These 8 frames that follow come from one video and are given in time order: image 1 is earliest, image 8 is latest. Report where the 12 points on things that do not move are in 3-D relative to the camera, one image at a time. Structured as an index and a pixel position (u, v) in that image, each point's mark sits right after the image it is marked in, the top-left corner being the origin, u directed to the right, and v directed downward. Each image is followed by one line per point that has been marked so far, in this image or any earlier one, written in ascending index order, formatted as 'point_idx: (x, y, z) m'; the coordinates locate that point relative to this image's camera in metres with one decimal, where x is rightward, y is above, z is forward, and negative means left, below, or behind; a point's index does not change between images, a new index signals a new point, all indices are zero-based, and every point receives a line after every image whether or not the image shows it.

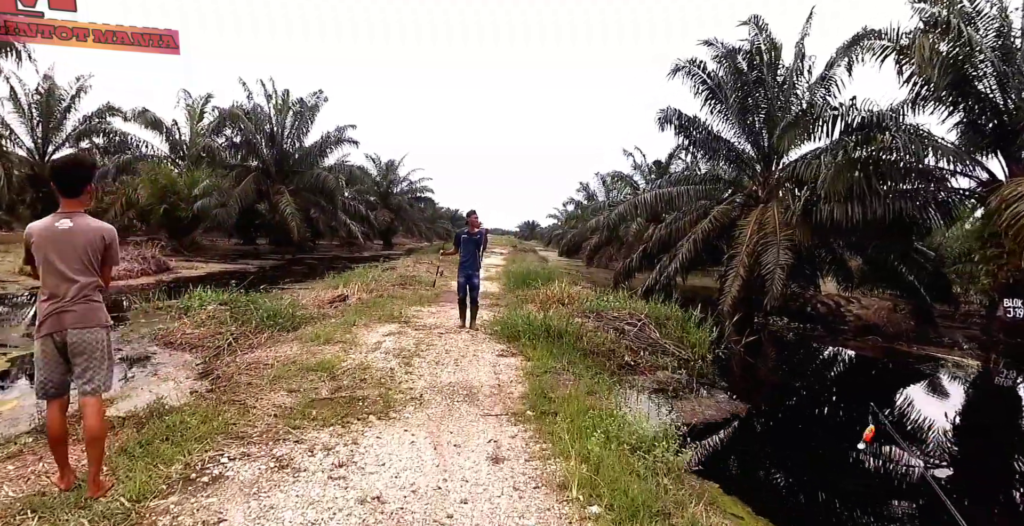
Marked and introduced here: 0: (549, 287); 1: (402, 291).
0: (+0.8, -0.5, +10.4) m
1: (-2.4, -0.6, +9.7) m
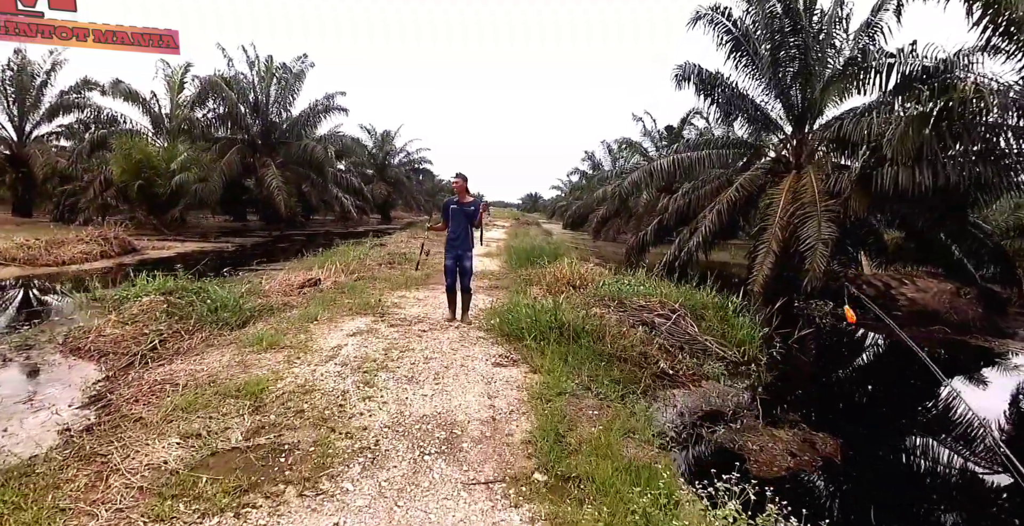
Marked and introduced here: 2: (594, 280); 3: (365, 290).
0: (+0.9, -0.1, +9.1) m
1: (-2.3, -0.2, +8.4) m
2: (+1.3, -0.3, +7.3) m
3: (-2.1, -0.4, +6.7) m
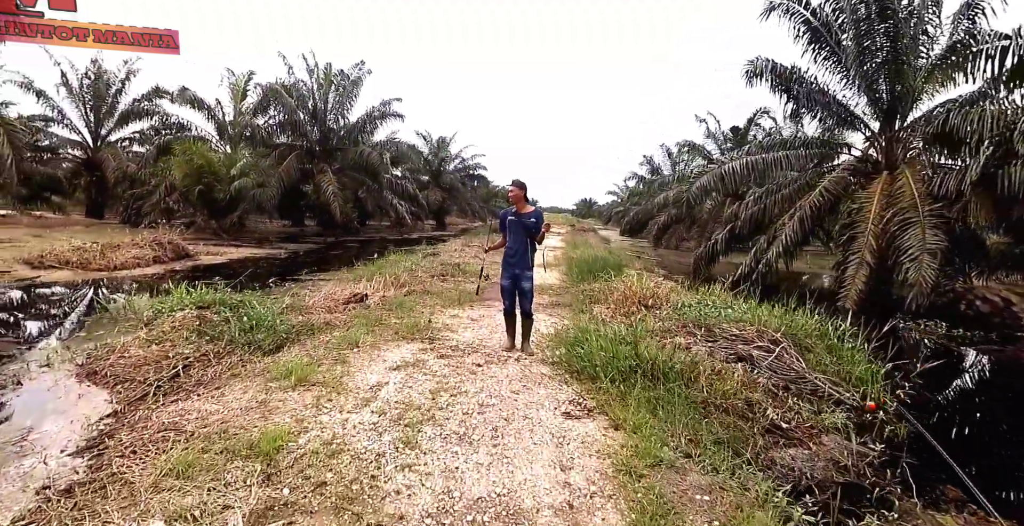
0: (+2.0, -0.3, +8.1) m
1: (-1.3, -0.4, +7.8) m
2: (+2.2, -0.5, +6.3) m
3: (-1.3, -0.6, +6.1) m
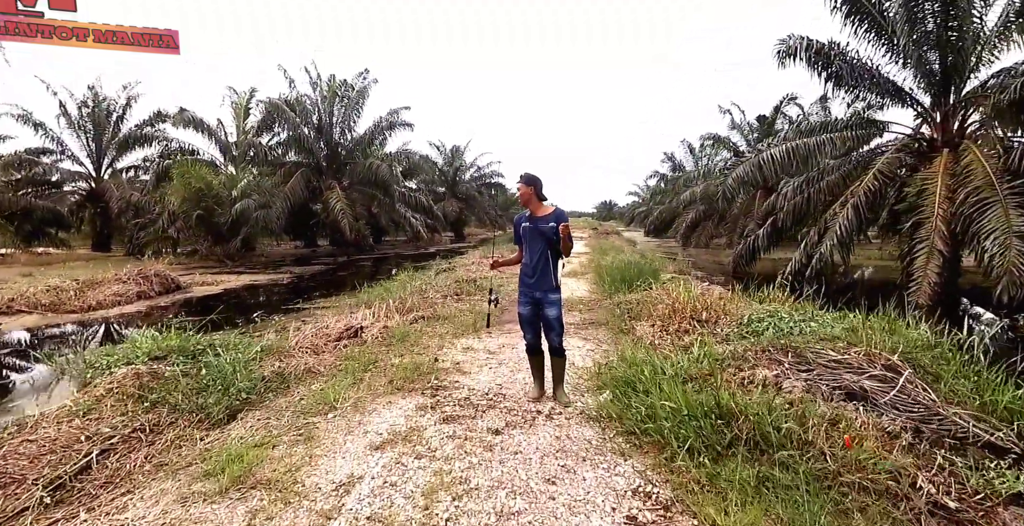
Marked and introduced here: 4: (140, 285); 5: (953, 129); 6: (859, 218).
0: (+2.3, -0.4, +6.9) m
1: (-0.9, -0.7, +6.8) m
2: (+2.5, -0.5, +5.1) m
3: (-1.1, -0.9, +5.0) m
4: (-7.3, -0.4, +9.2) m
5: (+8.6, +2.6, +8.9) m
6: (+6.8, +0.9, +8.8) m
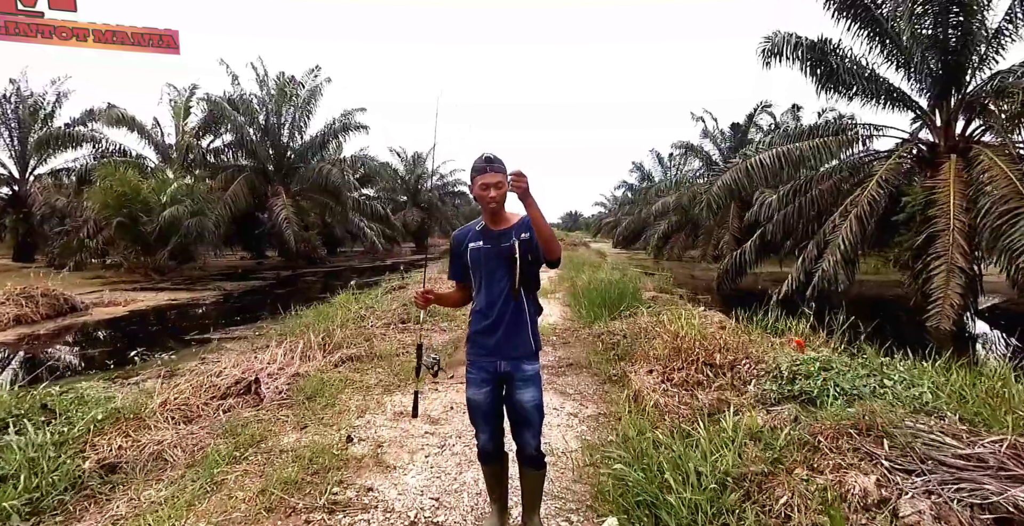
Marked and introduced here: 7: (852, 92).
0: (+1.8, -0.7, +5.7) m
1: (-1.4, -0.9, +5.3) m
2: (+2.1, -0.8, +3.9) m
3: (-1.4, -1.1, +3.6) m
4: (-8.0, -0.7, +7.3) m
5: (+7.9, +2.3, +8.2) m
6: (+6.2, +0.5, +8.0) m
7: (+7.0, +3.5, +9.5) m
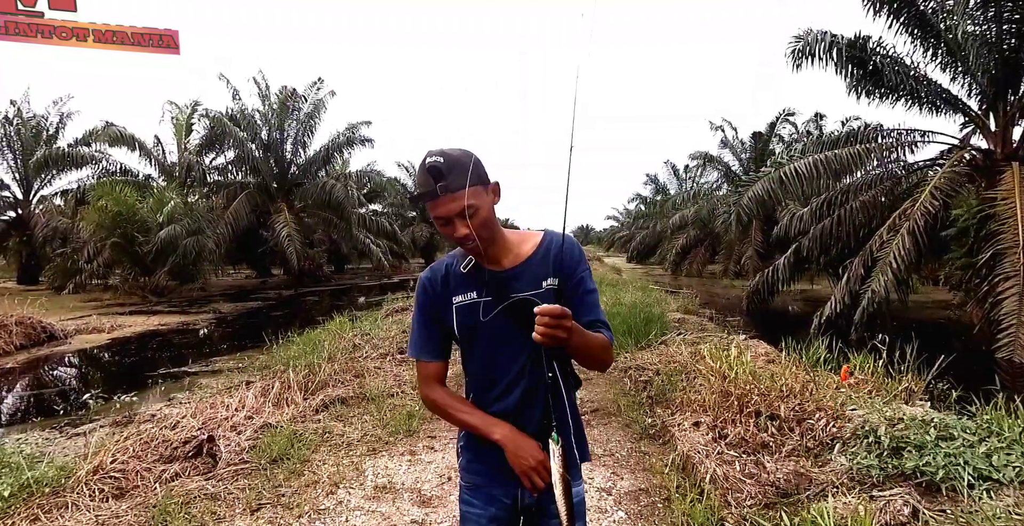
0: (+1.9, -0.9, +5.0) m
1: (-1.3, -1.2, +4.6) m
2: (+2.2, -1.0, +3.1) m
3: (-1.3, -1.3, +2.9) m
4: (-7.8, -1.1, +6.8) m
5: (+8.1, +2.0, +7.4) m
6: (+6.3, +0.2, +7.2) m
7: (+7.2, +3.2, +8.7) m
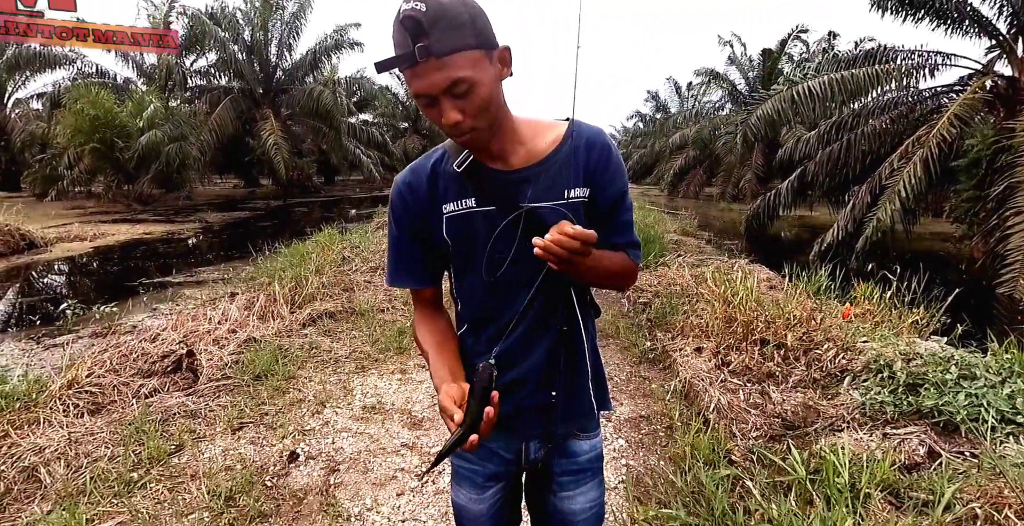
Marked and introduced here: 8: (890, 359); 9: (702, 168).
0: (+1.9, -0.1, +4.8) m
1: (-1.3, -0.3, +4.5) m
2: (+2.2, -0.5, +3.0) m
3: (-1.4, -0.7, +2.8) m
4: (-7.8, +0.3, +6.5) m
5: (+8.1, +3.0, +6.7) m
6: (+6.3, +1.3, +6.8) m
7: (+7.2, +4.5, +7.8) m
8: (+2.1, -0.5, +2.6) m
9: (+7.4, +3.6, +17.6) m
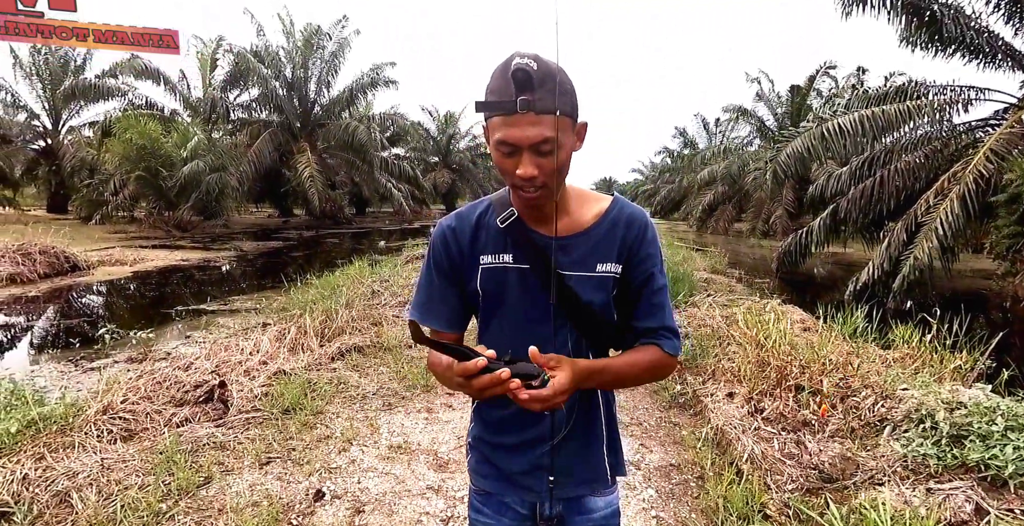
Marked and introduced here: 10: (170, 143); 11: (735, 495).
0: (+2.1, -0.5, +4.7) m
1: (-1.1, -0.7, +4.5) m
2: (+2.3, -0.8, +2.9) m
3: (-1.2, -1.0, +2.8) m
4: (-7.5, 0.0, +6.9) m
5: (+8.5, +2.4, +6.5) m
6: (+6.7, +0.7, +6.6) m
7: (+7.7, +3.8, +7.7) m
8: (+2.3, -0.8, +2.5) m
9: (+8.4, +2.2, +17.4) m
10: (-10.2, +3.6, +13.8) m
11: (+1.0, -1.0, +2.2) m
